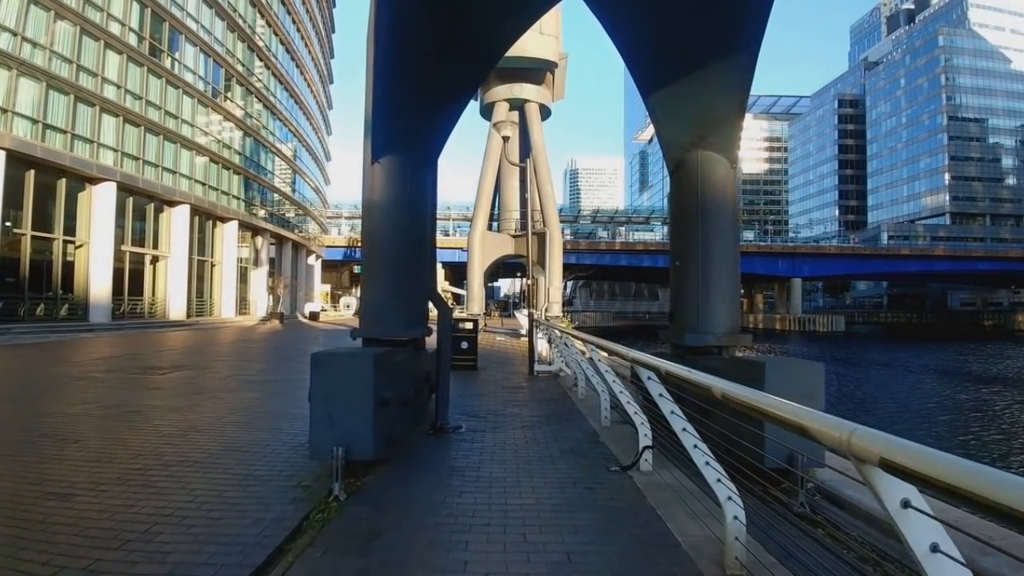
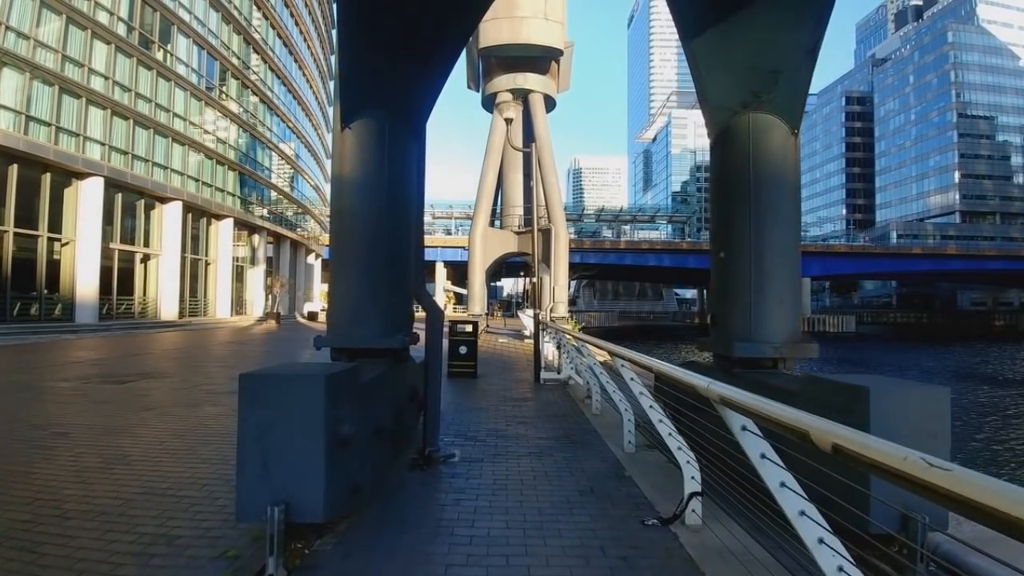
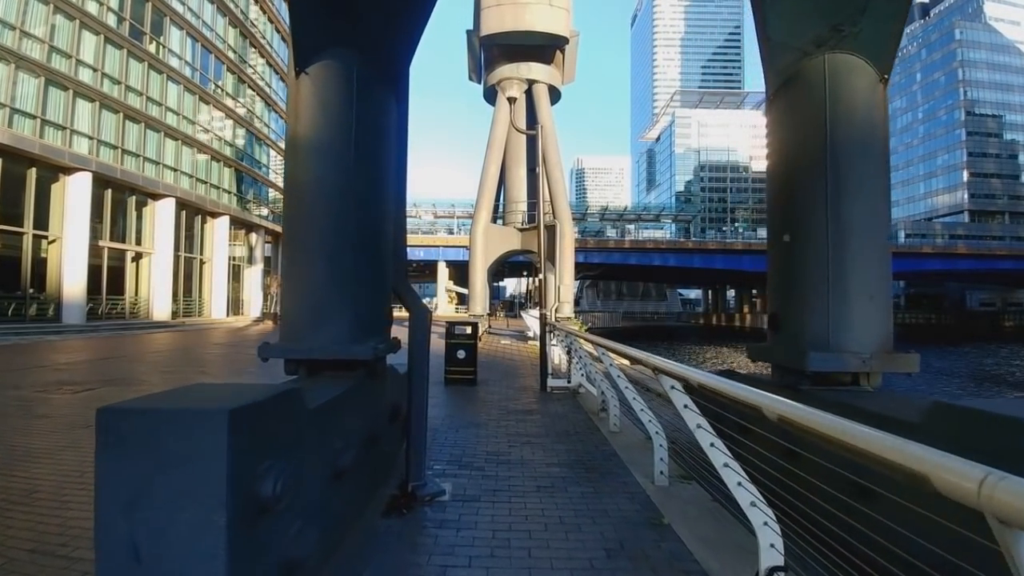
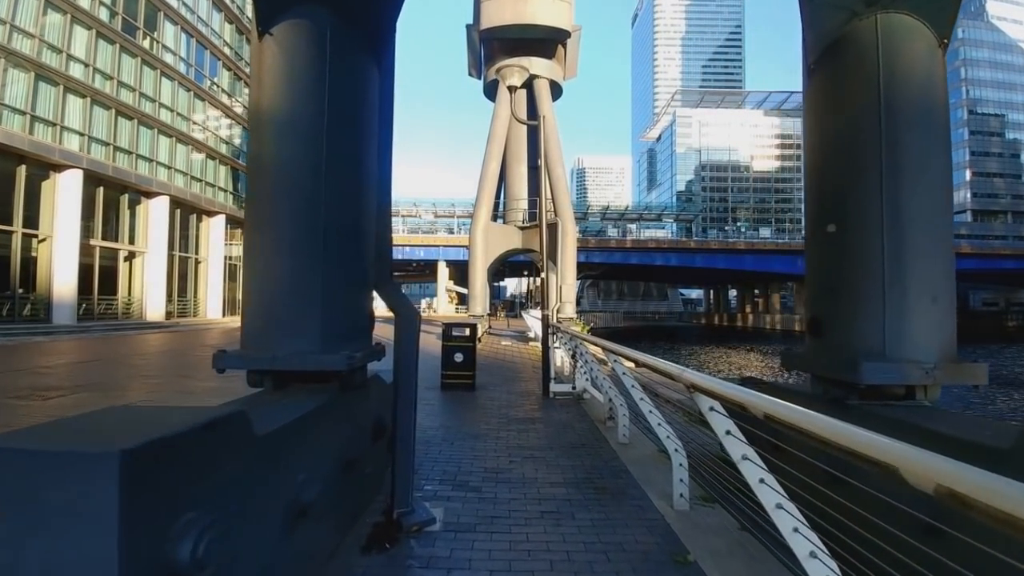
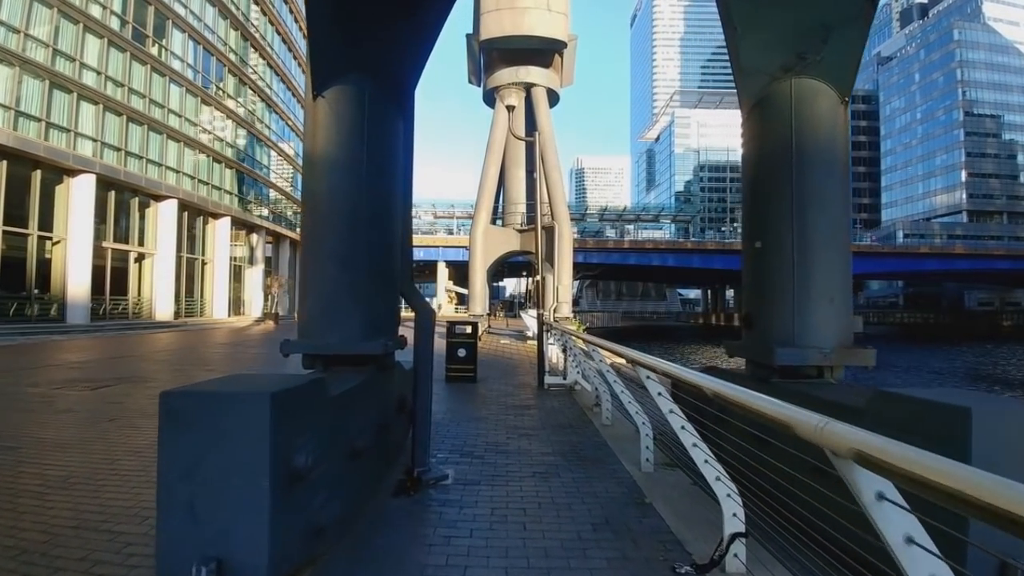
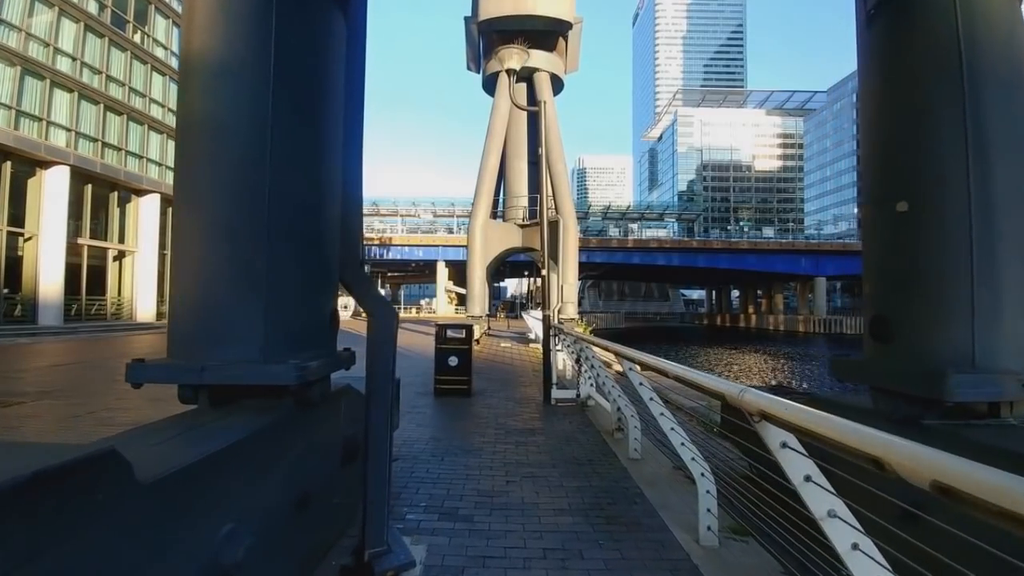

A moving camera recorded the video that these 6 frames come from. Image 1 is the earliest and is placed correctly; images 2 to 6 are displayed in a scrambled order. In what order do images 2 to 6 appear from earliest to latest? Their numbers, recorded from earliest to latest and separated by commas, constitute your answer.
2, 5, 3, 4, 6
